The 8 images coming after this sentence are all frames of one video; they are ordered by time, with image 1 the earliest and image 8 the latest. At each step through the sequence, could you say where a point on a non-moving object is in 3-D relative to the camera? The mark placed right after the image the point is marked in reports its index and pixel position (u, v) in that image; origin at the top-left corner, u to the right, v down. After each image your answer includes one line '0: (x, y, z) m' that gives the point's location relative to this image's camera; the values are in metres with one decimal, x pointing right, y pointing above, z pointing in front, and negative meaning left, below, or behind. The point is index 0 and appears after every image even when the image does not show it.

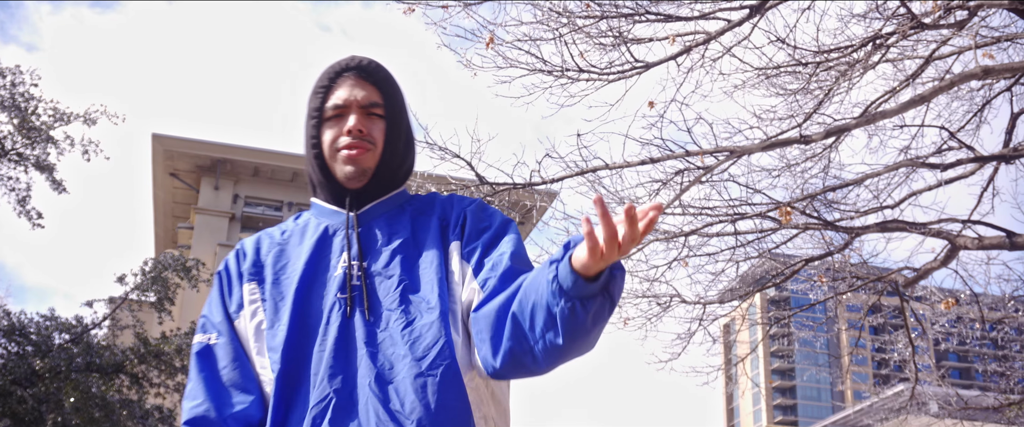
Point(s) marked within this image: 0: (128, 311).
0: (-5.6, -1.5, +14.1) m
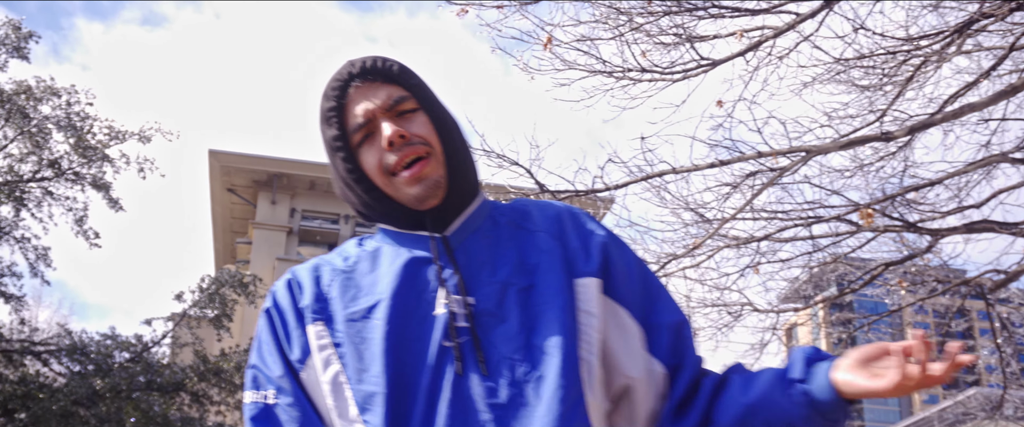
0: (-4.8, -1.7, +14.1) m
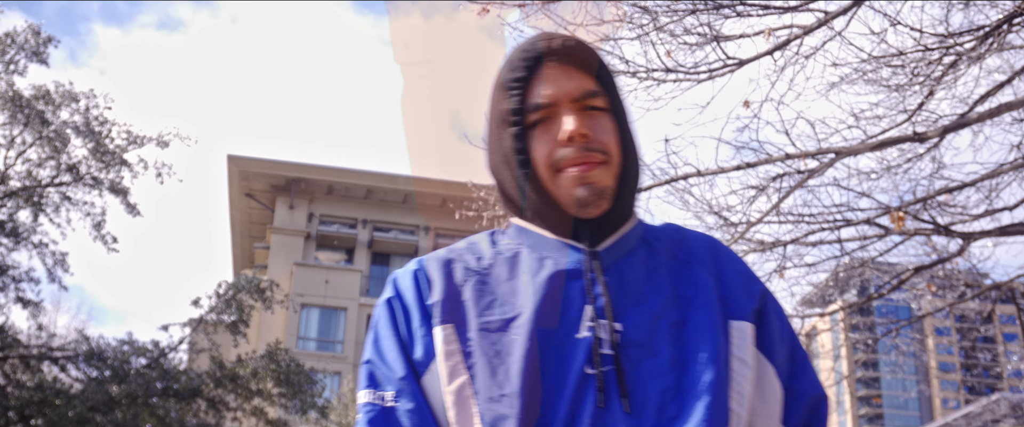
0: (-4.5, -1.8, +14.1) m
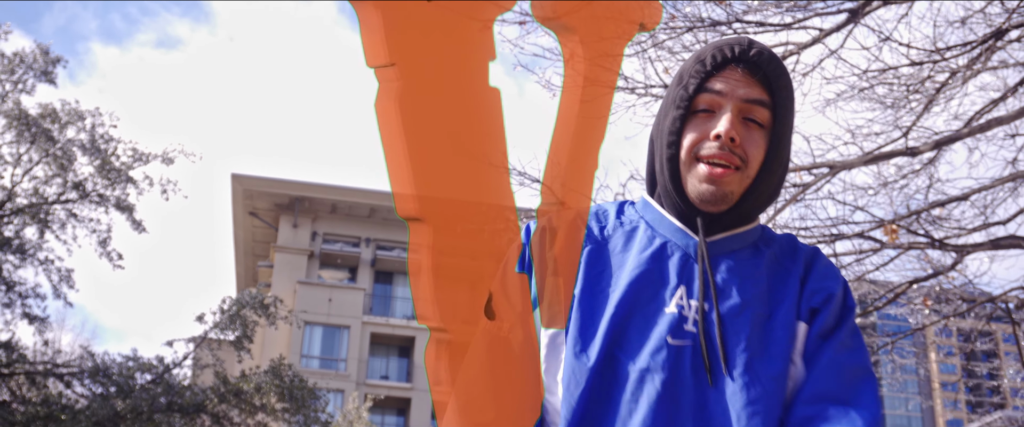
0: (-4.5, -2.0, +14.2) m
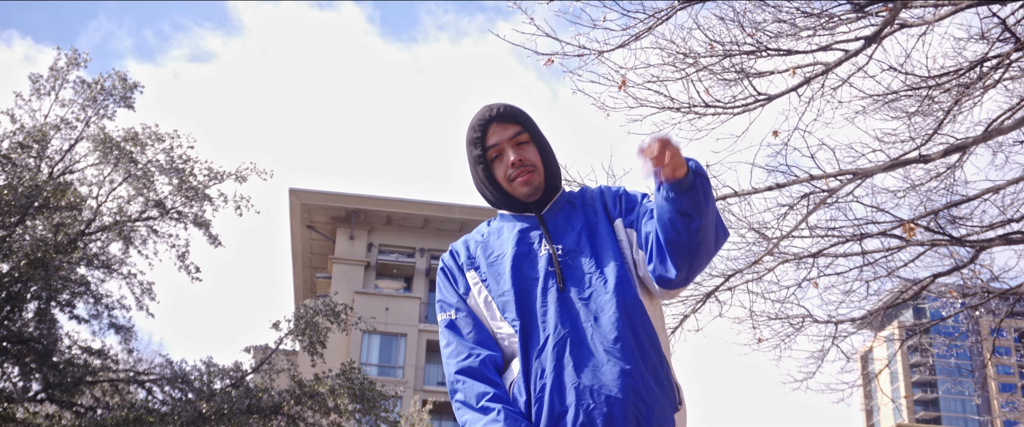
0: (-3.6, -2.2, +15.1) m
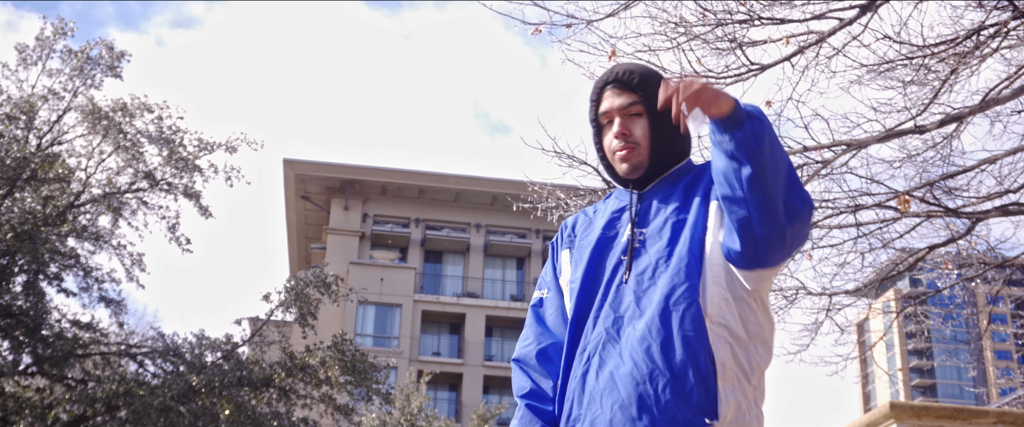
0: (-3.7, -1.8, +15.0) m
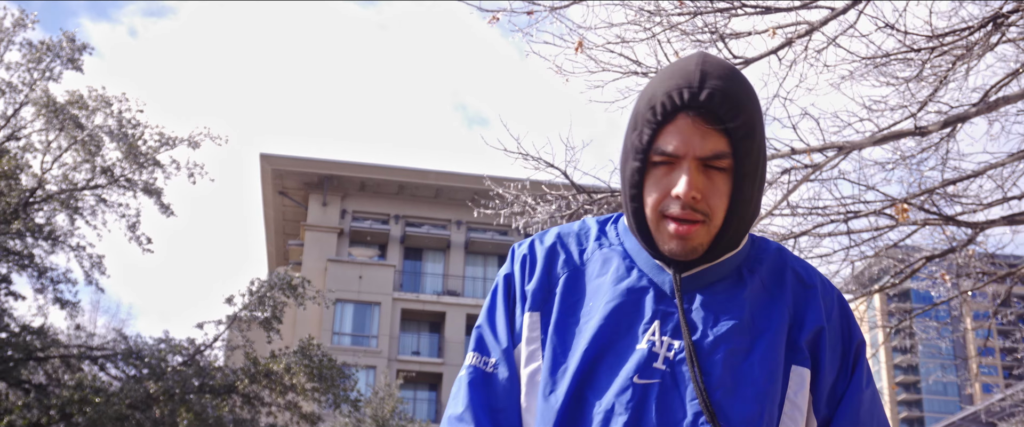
0: (-4.1, -1.8, +14.4) m
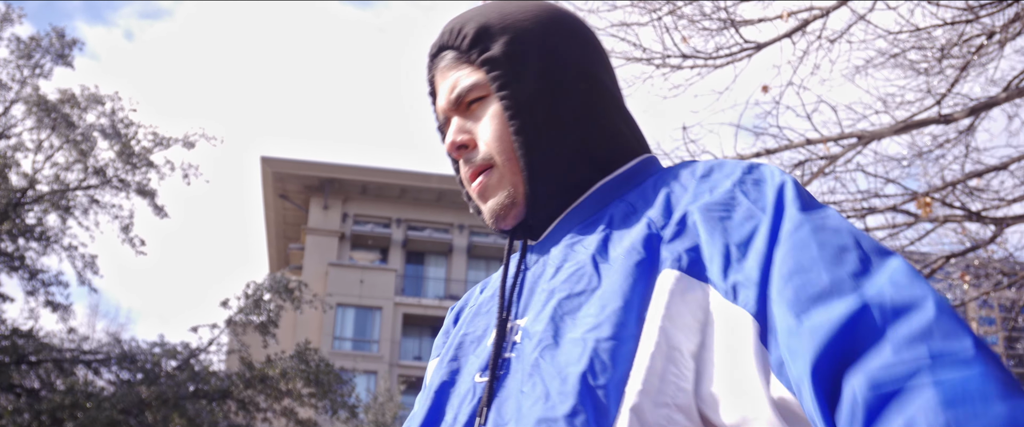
0: (-4.1, -1.8, +14.1) m
